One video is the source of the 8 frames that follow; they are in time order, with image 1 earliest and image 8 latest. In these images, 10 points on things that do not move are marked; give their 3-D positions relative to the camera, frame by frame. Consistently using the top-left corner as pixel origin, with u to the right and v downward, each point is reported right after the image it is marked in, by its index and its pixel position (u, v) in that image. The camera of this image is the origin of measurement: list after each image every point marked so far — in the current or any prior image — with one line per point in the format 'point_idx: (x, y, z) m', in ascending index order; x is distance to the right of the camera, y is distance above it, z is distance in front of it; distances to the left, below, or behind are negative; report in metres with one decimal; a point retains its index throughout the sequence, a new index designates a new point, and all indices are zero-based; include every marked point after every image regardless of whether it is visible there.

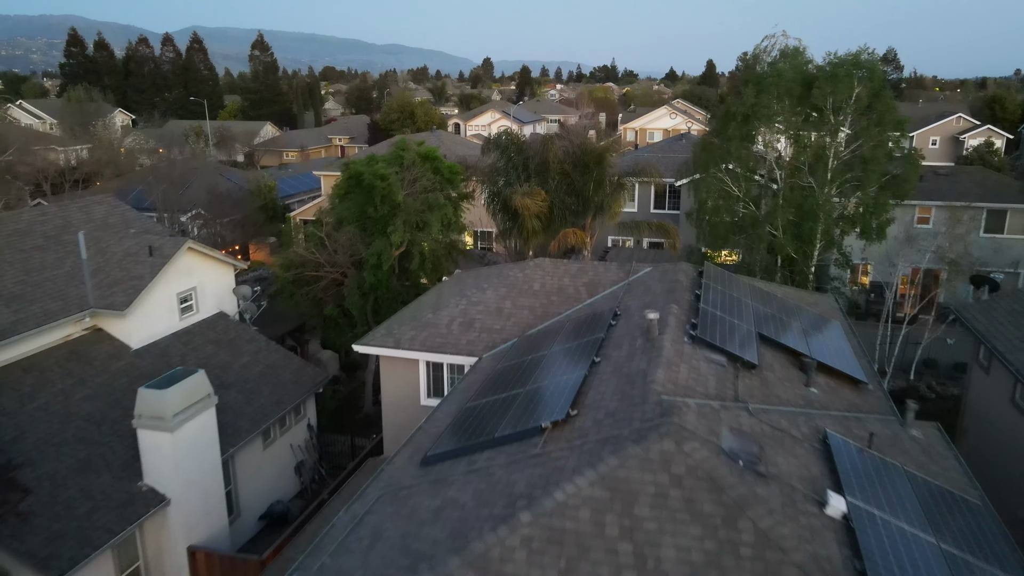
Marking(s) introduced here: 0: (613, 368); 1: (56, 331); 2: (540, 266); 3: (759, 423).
0: (+1.3, -1.0, +9.0) m
1: (-9.0, -0.8, +14.1) m
2: (+0.6, +0.4, +14.1) m
3: (+2.7, -1.4, +7.7) m
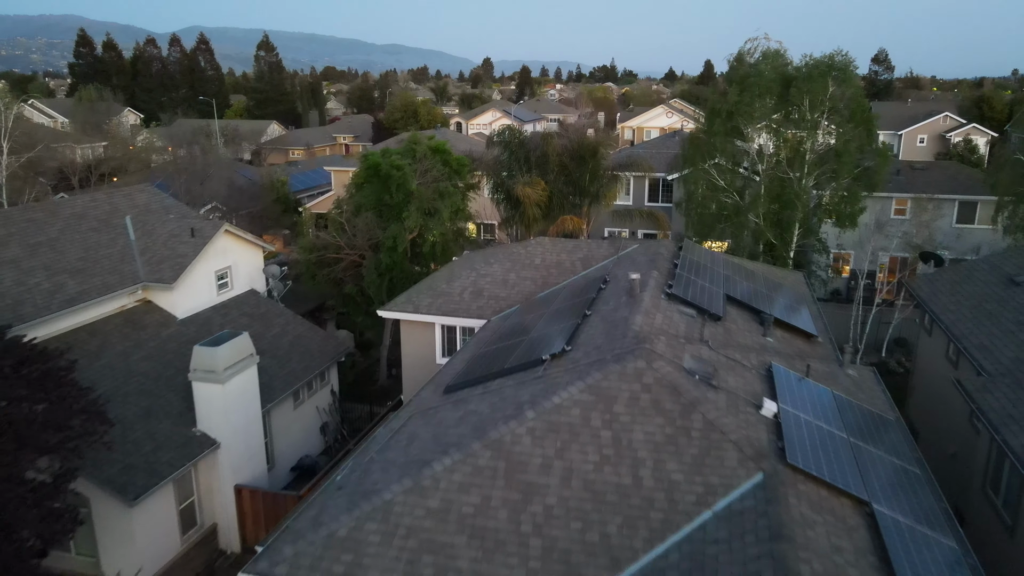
0: (+1.4, -0.4, +10.9) m
1: (-8.9, -0.3, +16.0) m
2: (+0.7, +1.0, +16.0) m
3: (+2.8, -0.9, +9.6) m
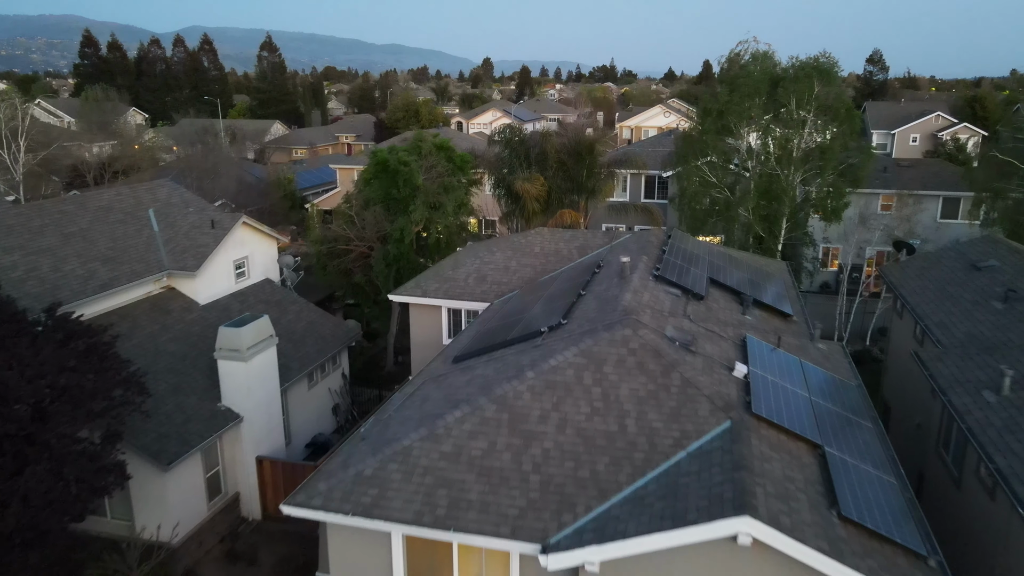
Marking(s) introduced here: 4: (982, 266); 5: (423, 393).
0: (+1.4, -0.1, +12.1) m
1: (-8.9, 0.0, +17.2) m
2: (+0.7, +1.3, +17.2) m
3: (+2.8, -0.6, +10.8) m
4: (+9.5, +0.4, +14.5) m
5: (-1.3, -1.5, +10.2) m
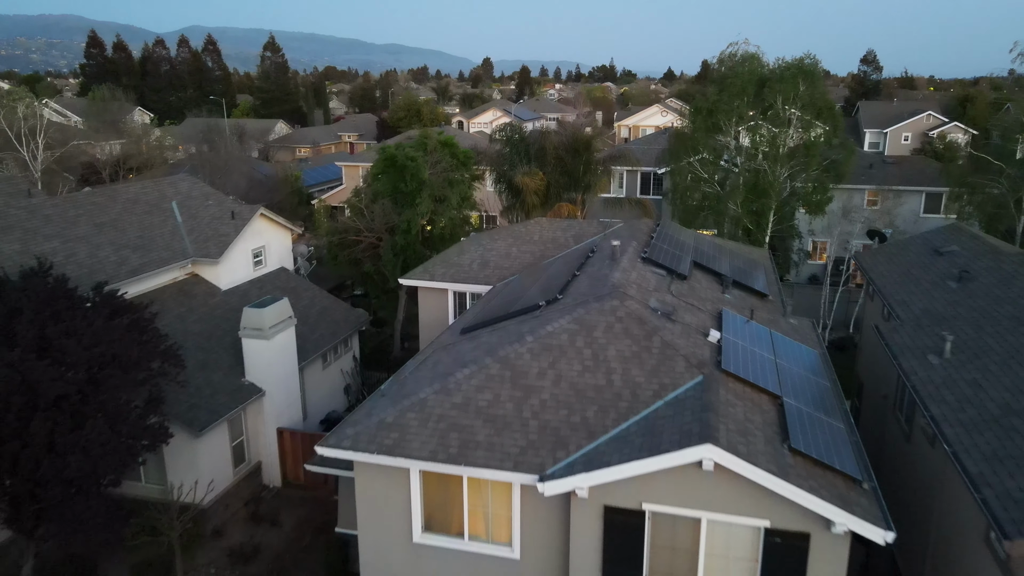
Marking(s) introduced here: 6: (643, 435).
0: (+1.4, +0.3, +13.4) m
1: (-8.9, +0.4, +18.5) m
2: (+0.7, +1.7, +18.5) m
3: (+2.8, -0.2, +12.1) m
4: (+9.5, +0.8, +15.8) m
5: (-1.2, -1.1, +11.5) m
6: (+1.6, -1.8, +8.7) m
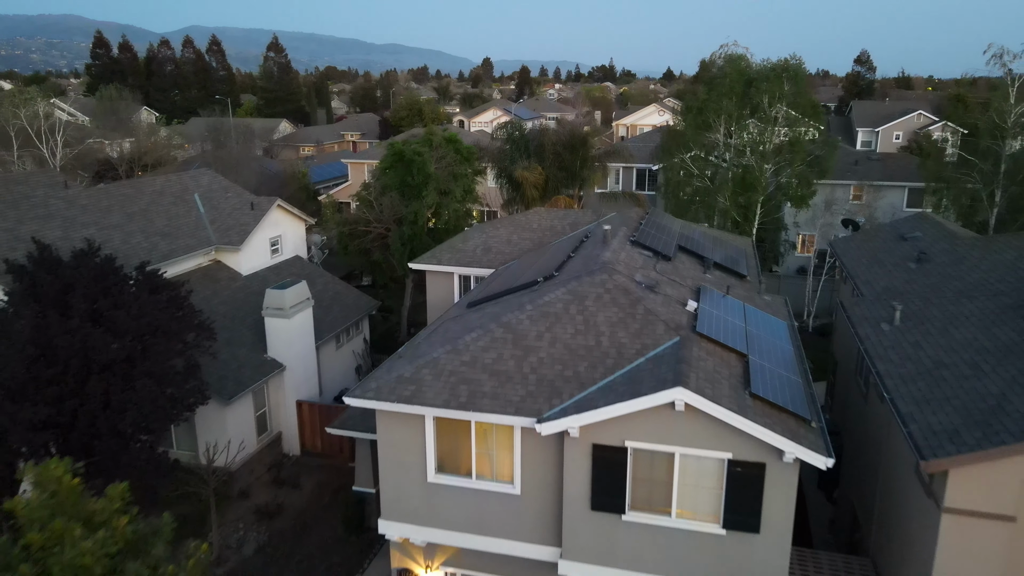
0: (+1.4, +0.7, +14.8) m
1: (-8.8, +0.8, +19.9) m
2: (+0.7, +2.1, +19.9) m
3: (+2.8, +0.2, +13.6) m
4: (+9.6, +1.2, +17.3) m
5: (-1.2, -0.7, +13.0) m
6: (+1.6, -1.4, +10.1) m
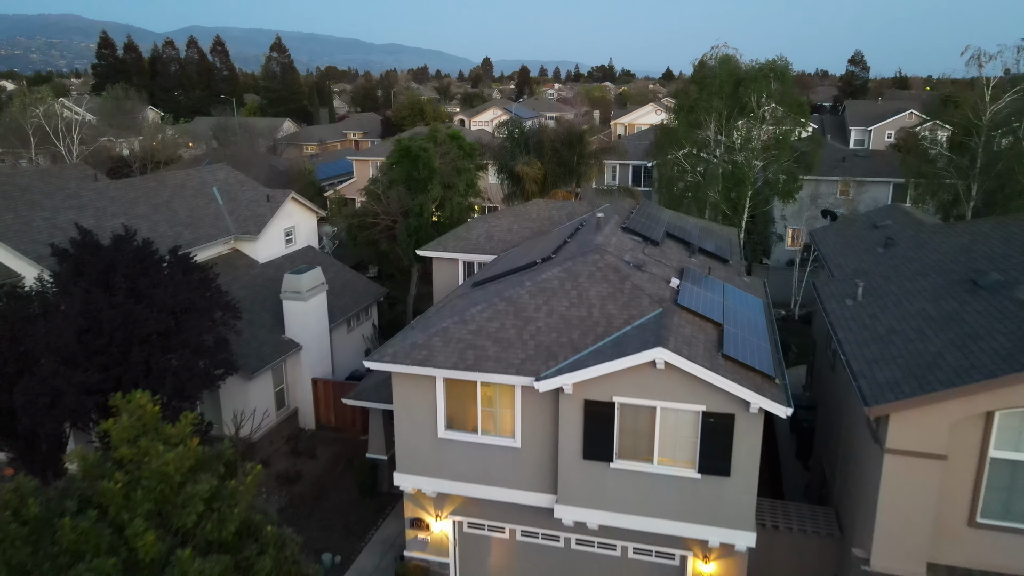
0: (+1.5, +1.1, +16.2) m
1: (-8.8, +1.2, +21.3) m
2: (+0.7, +2.5, +21.3) m
3: (+2.9, +0.6, +14.9) m
4: (+9.6, +1.6, +18.6) m
5: (-1.2, -0.3, +14.3) m
6: (+1.6, -0.9, +11.5) m
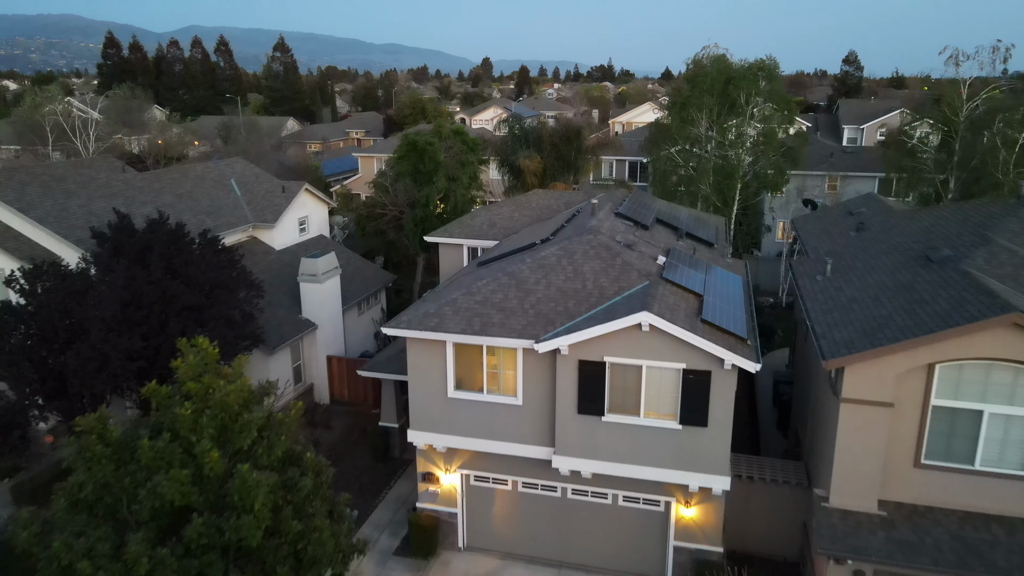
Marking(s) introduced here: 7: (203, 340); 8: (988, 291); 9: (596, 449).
0: (+1.5, +1.6, +17.7) m
1: (-8.8, +1.7, +22.7) m
2: (+0.8, +3.0, +22.8) m
3: (+2.9, +1.1, +16.4) m
4: (+9.6, +2.1, +20.1) m
5: (-1.2, +0.2, +15.8) m
6: (+1.7, -0.5, +12.9) m
7: (-4.0, -0.7, +9.3) m
8: (+7.5, 0.0, +11.3) m
9: (+1.5, -2.9, +13.1) m
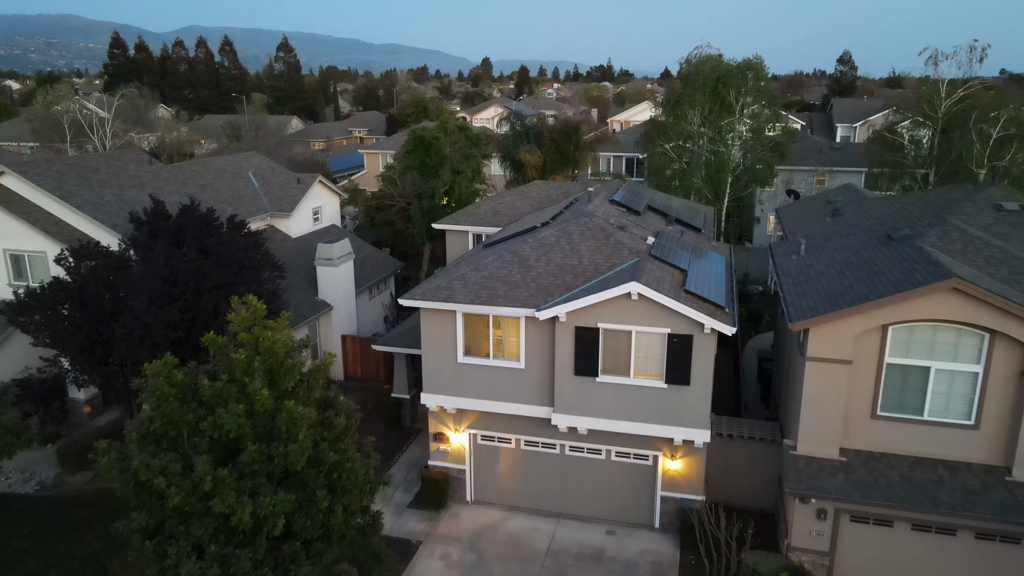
0: (+1.6, +2.1, +19.2) m
1: (-8.7, +2.2, +24.3) m
2: (+0.8, +3.5, +24.3) m
3: (+3.0, +1.6, +17.9) m
4: (+9.7, +2.6, +21.6) m
5: (-1.1, +0.7, +17.3) m
6: (+1.7, +0.1, +14.5) m
7: (-3.9, -0.2, +10.8) m
8: (+7.6, +0.5, +12.8) m
9: (+1.6, -2.4, +14.7) m
